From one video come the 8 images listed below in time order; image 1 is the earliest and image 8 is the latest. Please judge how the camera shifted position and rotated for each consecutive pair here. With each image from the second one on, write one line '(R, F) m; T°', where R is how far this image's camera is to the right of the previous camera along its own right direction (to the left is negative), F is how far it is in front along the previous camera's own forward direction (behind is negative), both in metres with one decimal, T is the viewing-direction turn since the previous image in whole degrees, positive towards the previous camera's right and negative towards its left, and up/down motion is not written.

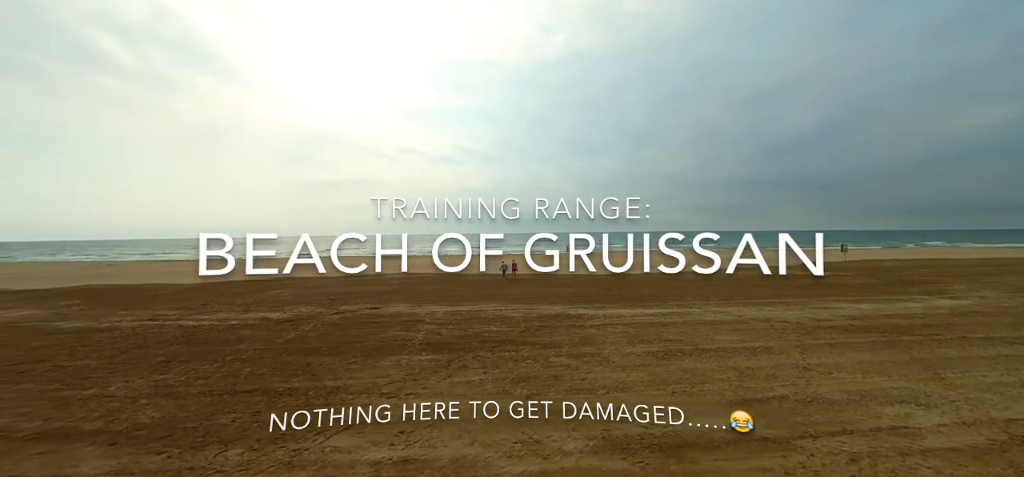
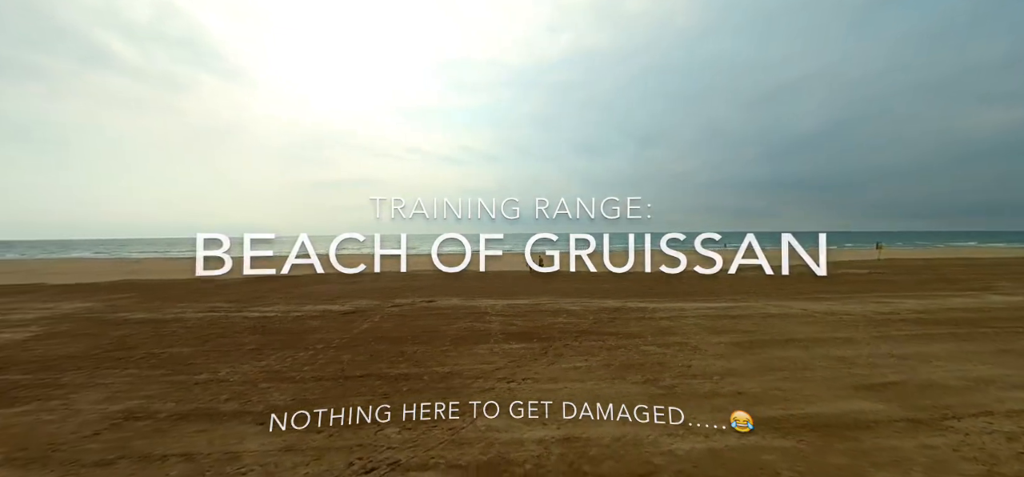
(-1.3, 0.0) m; 0°
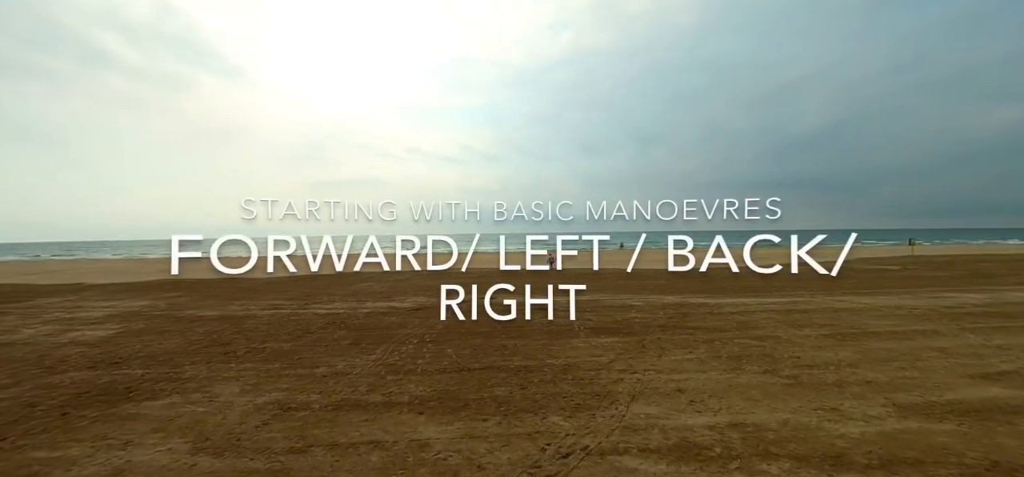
(-1.4, -0.1) m; 0°
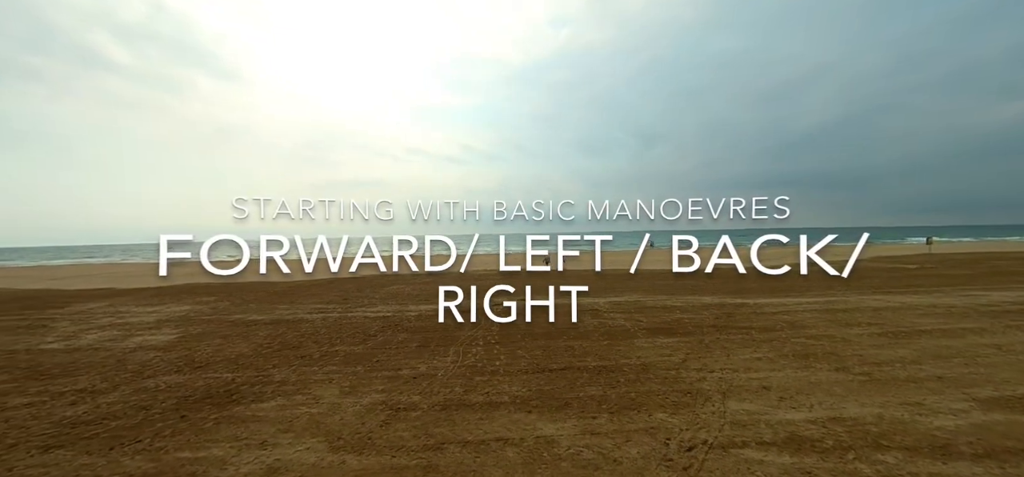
(-1.0, -0.2) m; 0°
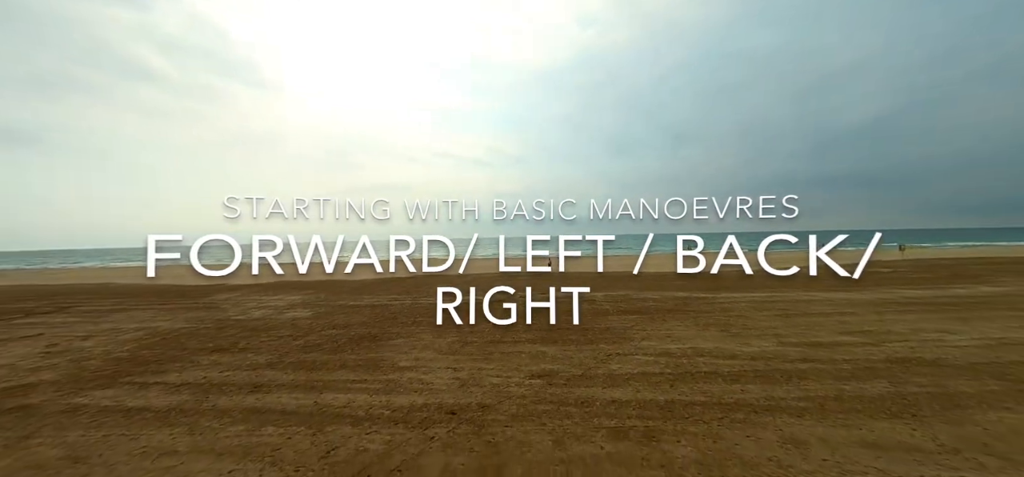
(+0.3, -3.3) m; -4°
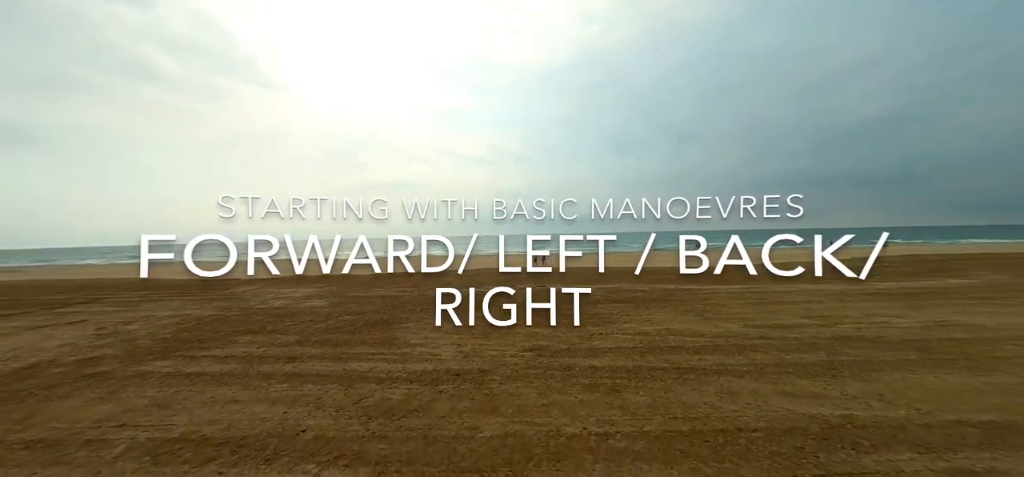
(+0.1, -0.9) m; 0°
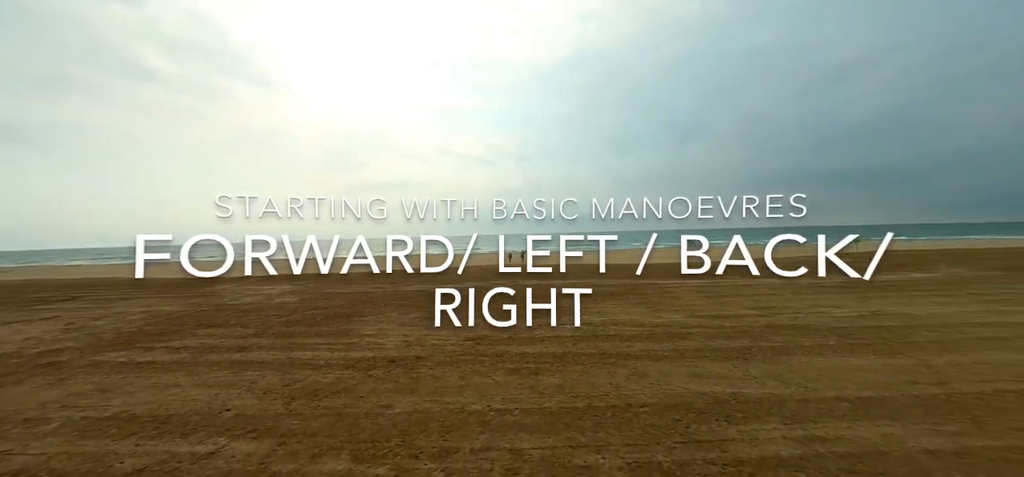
(+1.0, -0.3) m; 0°
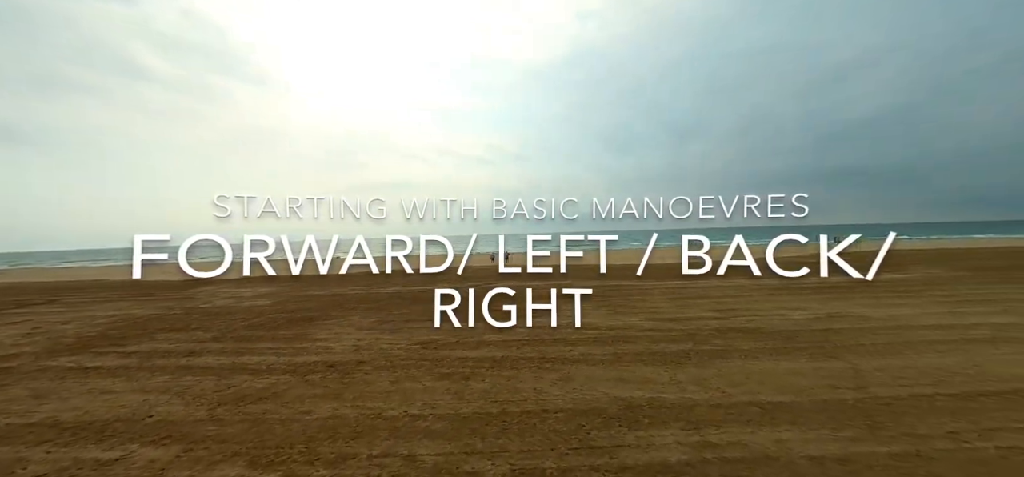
(+0.9, 0.0) m; 0°
